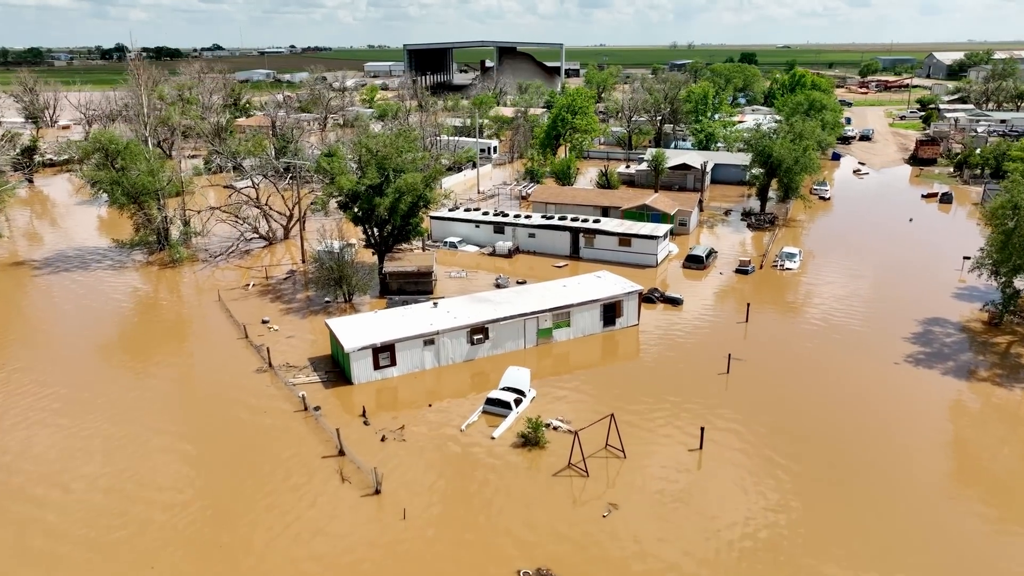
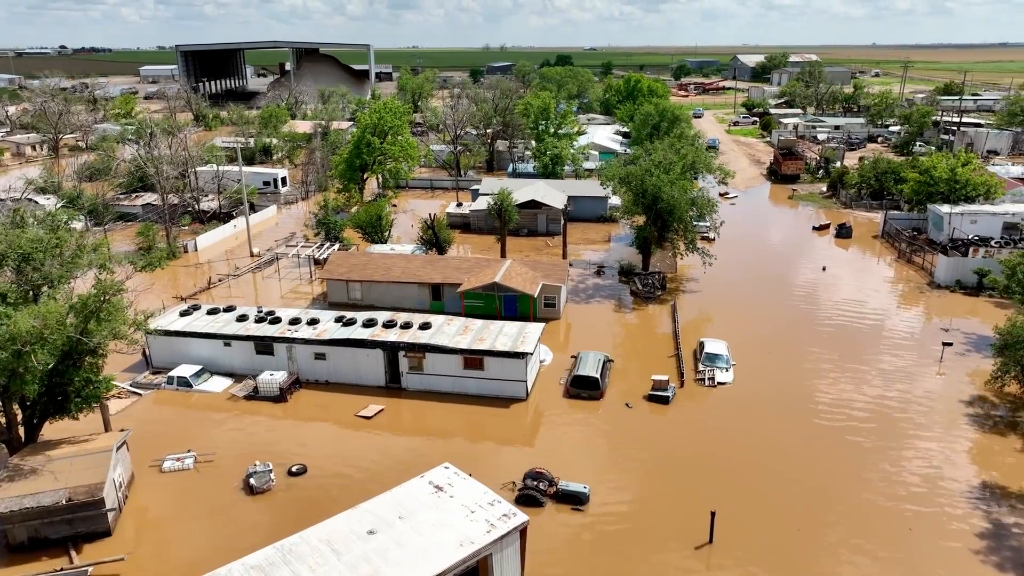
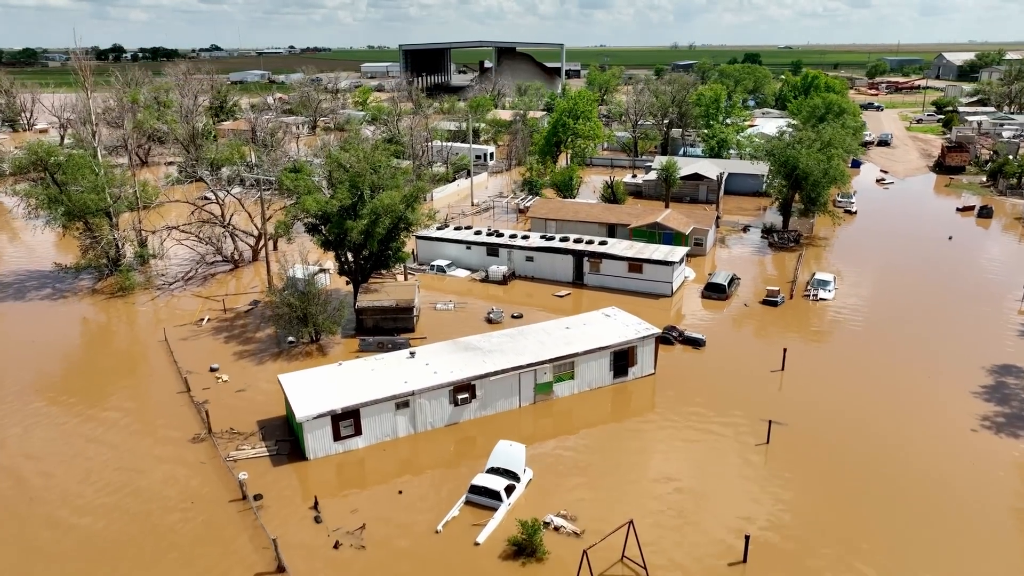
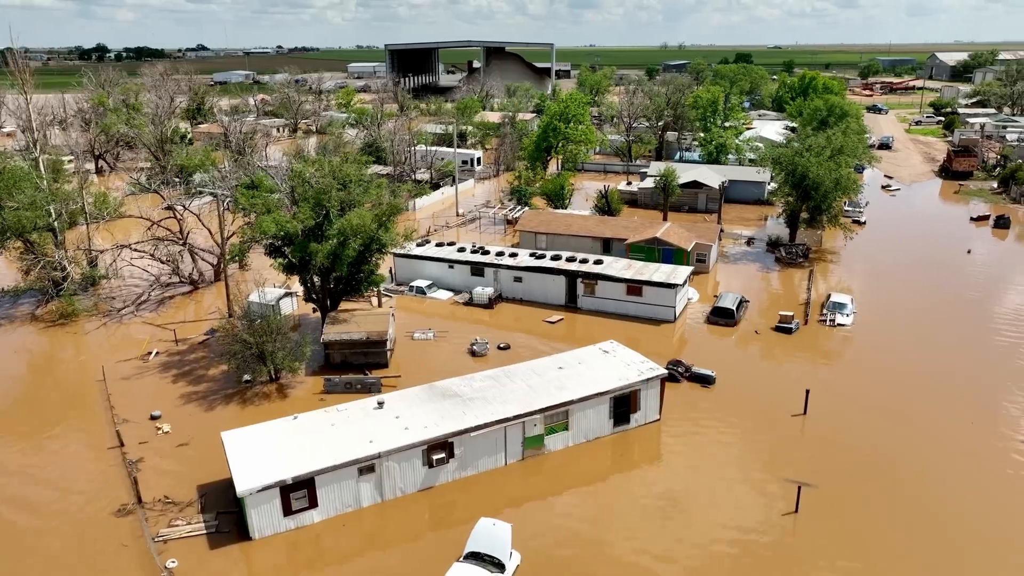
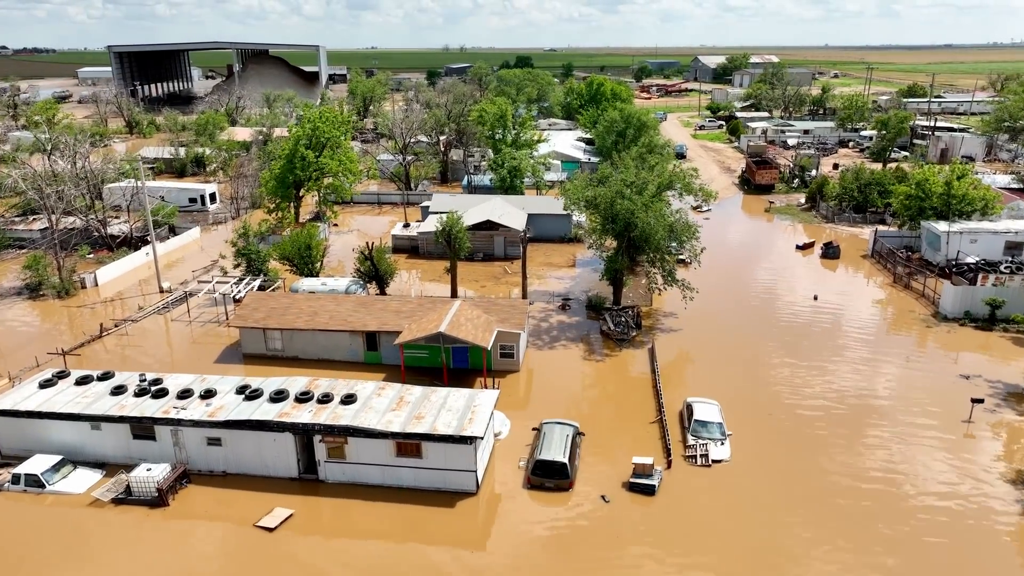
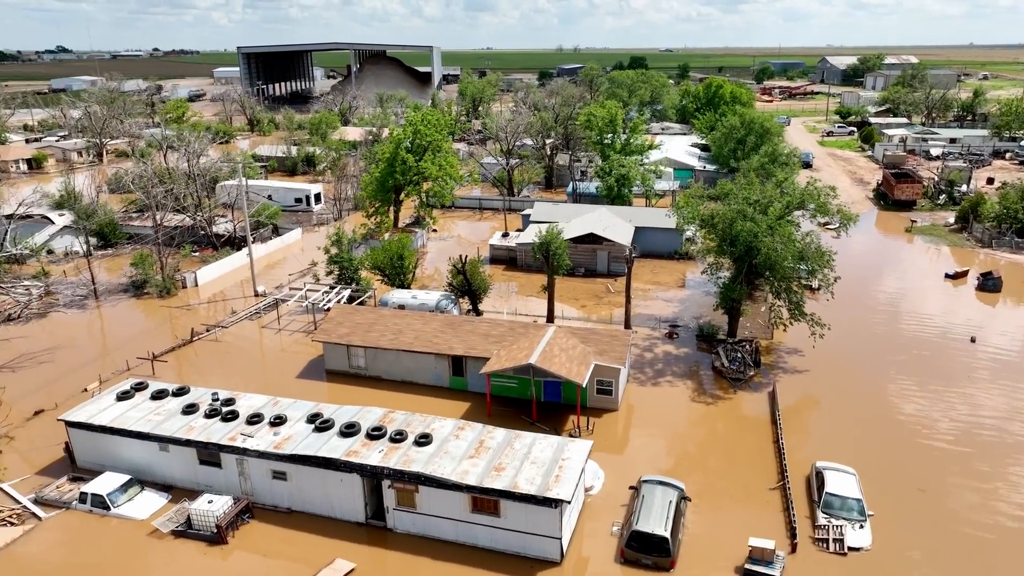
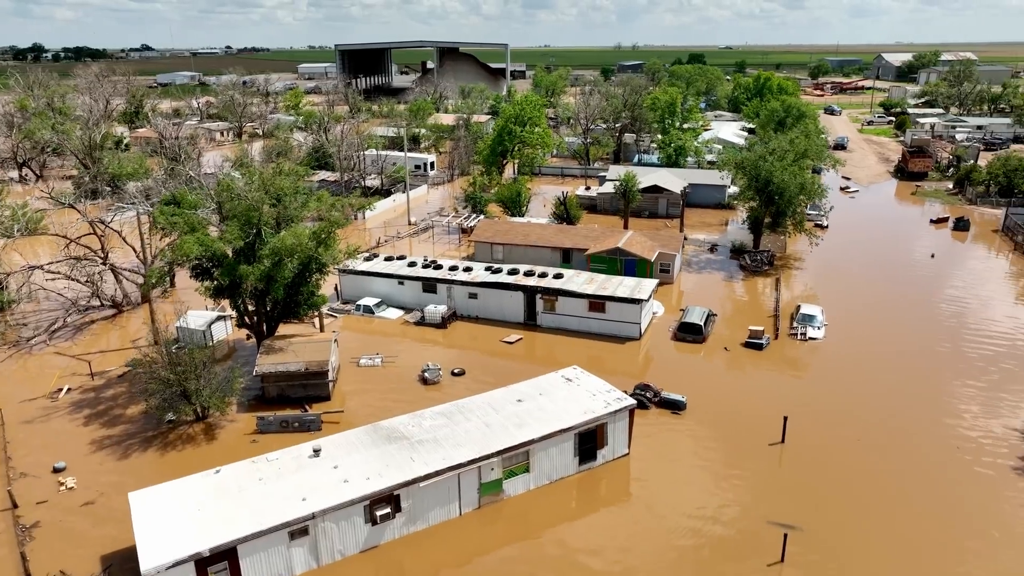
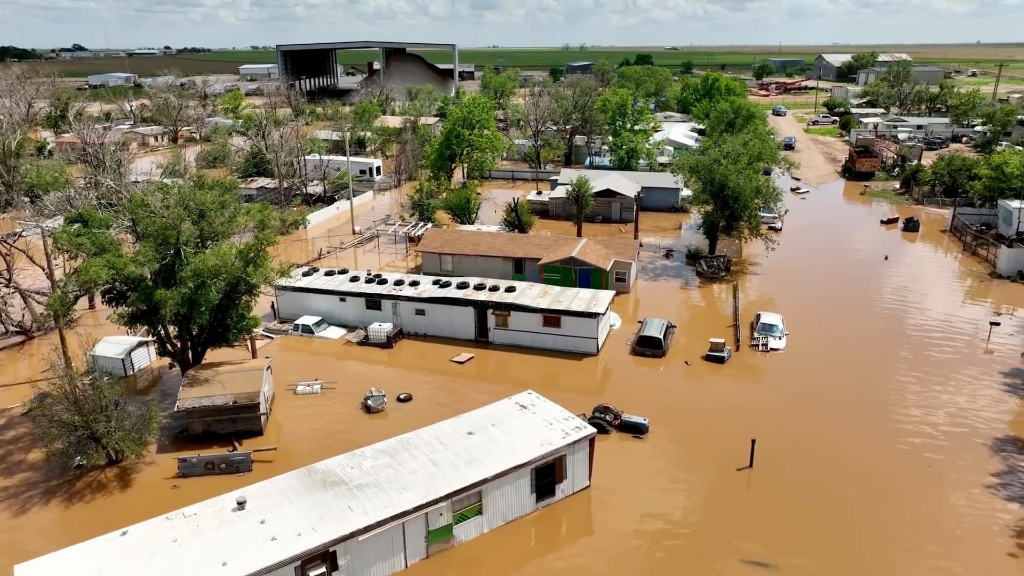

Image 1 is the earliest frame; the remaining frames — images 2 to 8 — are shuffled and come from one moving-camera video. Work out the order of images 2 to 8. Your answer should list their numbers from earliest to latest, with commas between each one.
3, 4, 7, 8, 2, 5, 6
